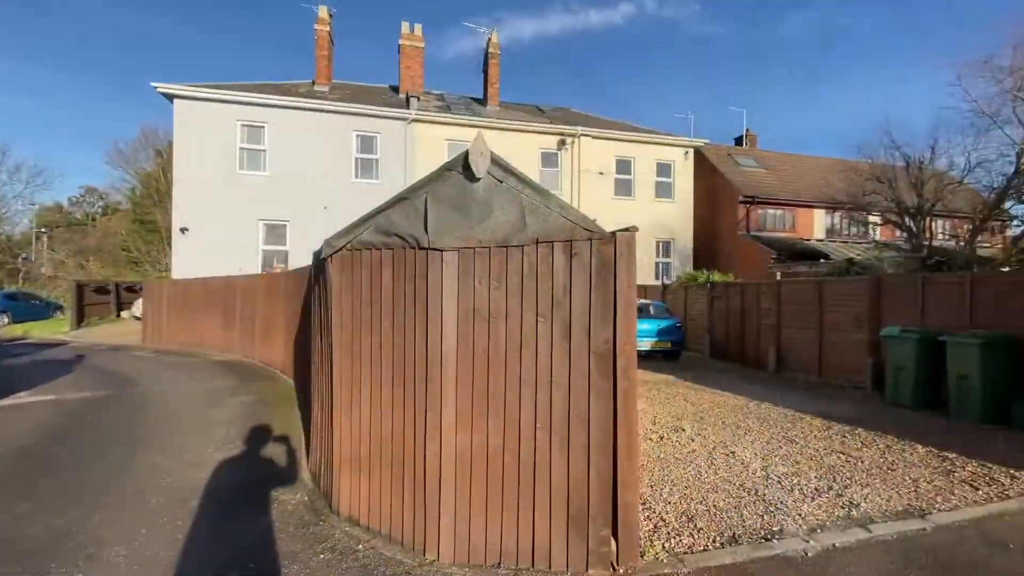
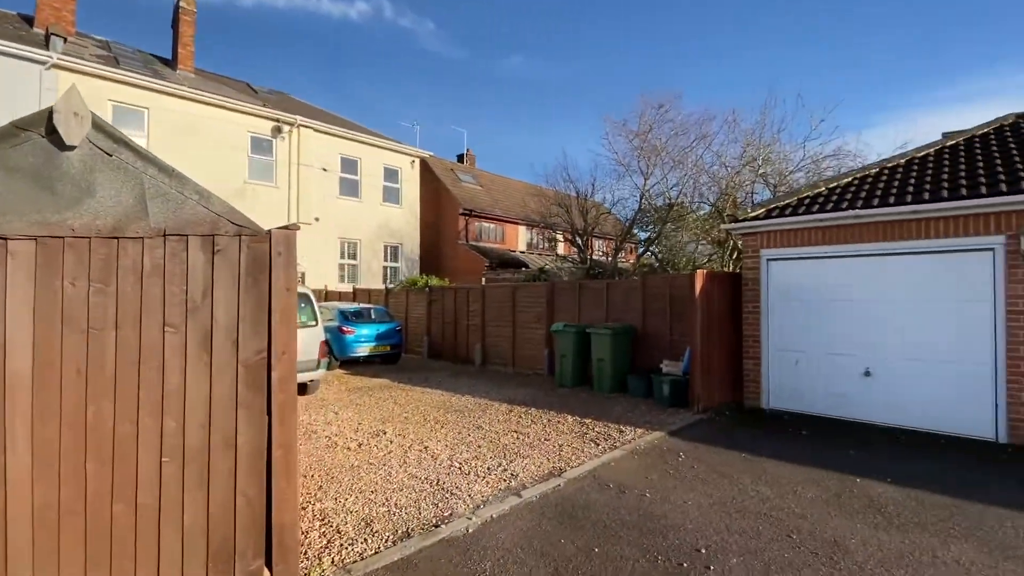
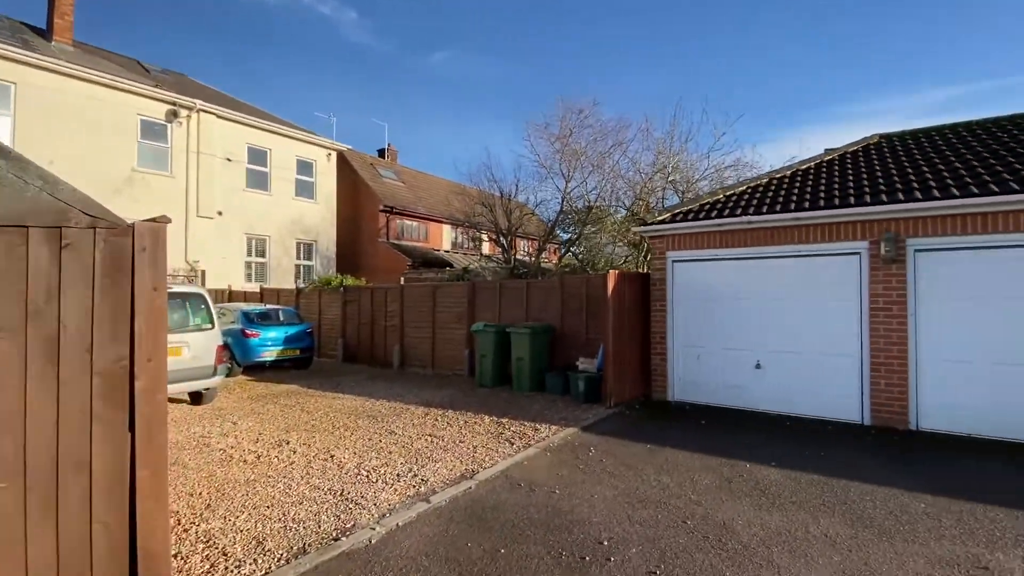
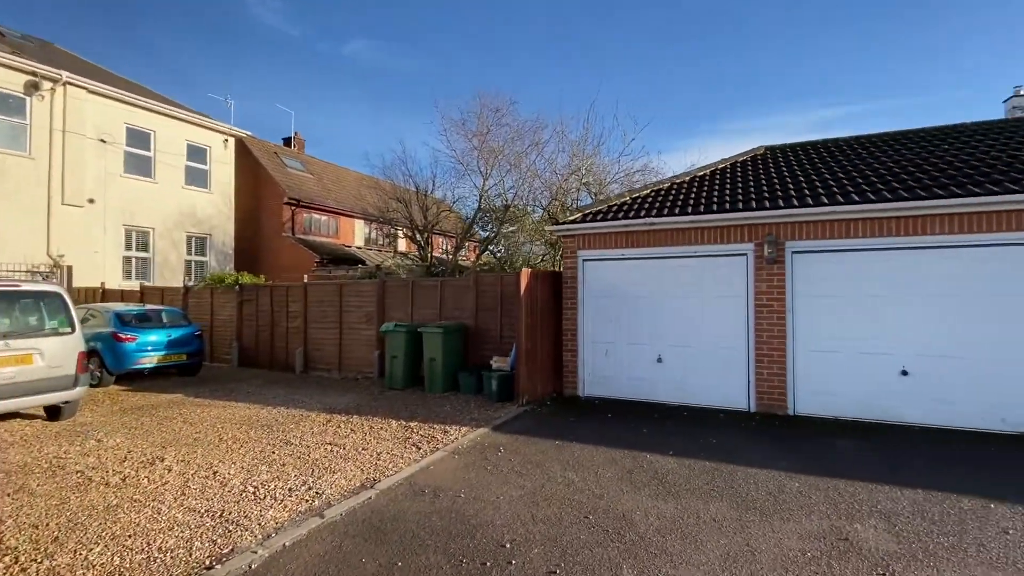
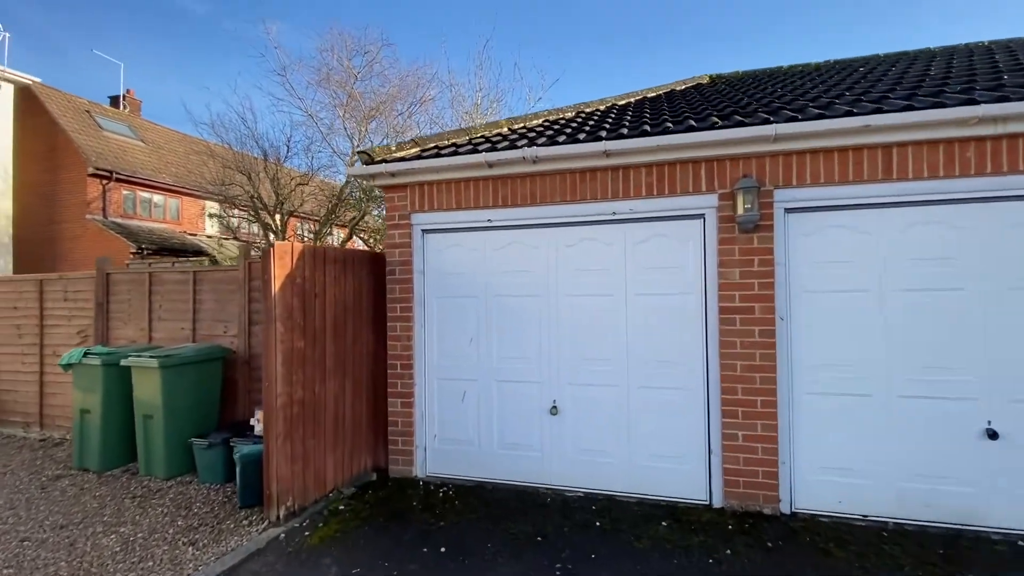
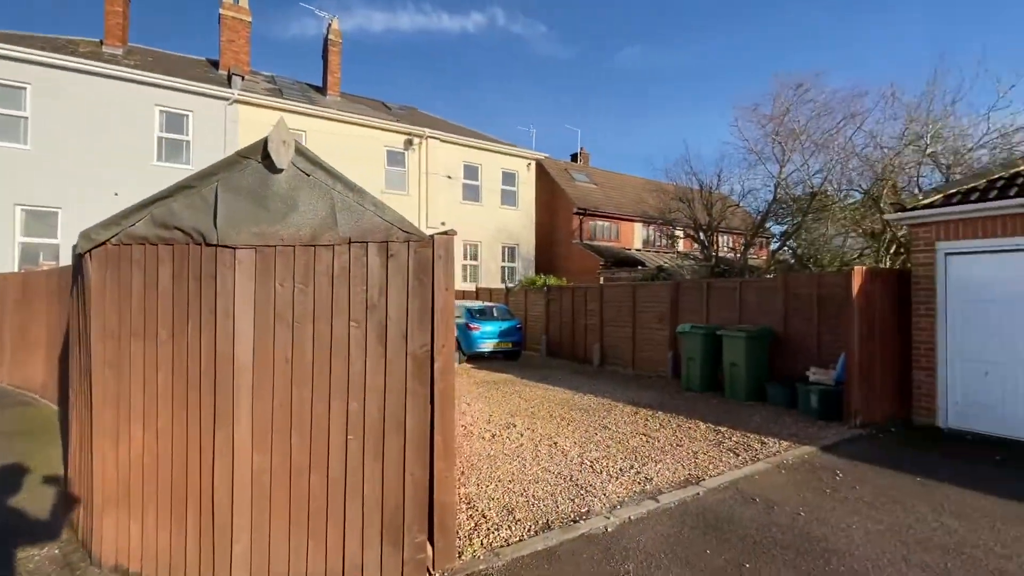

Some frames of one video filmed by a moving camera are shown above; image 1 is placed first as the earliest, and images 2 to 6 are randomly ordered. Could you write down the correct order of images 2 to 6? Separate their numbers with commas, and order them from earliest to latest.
6, 2, 3, 4, 5
